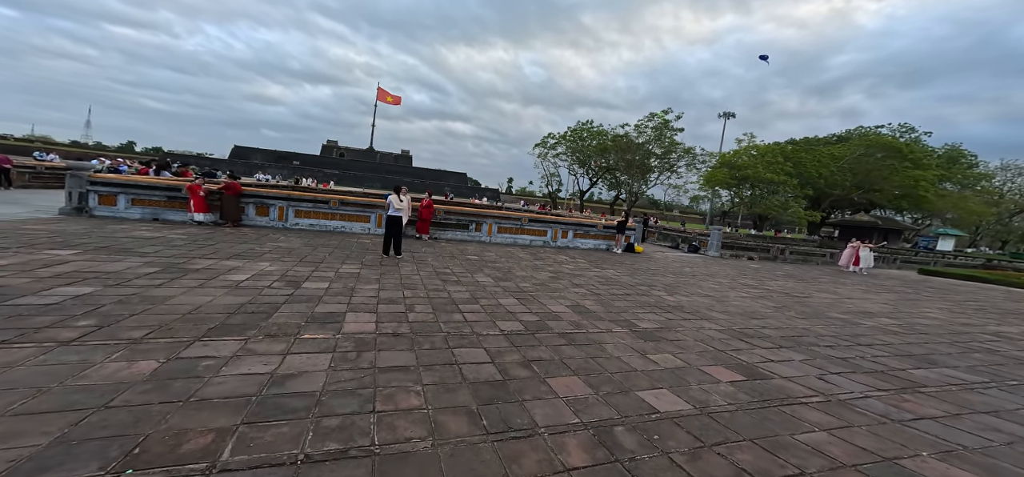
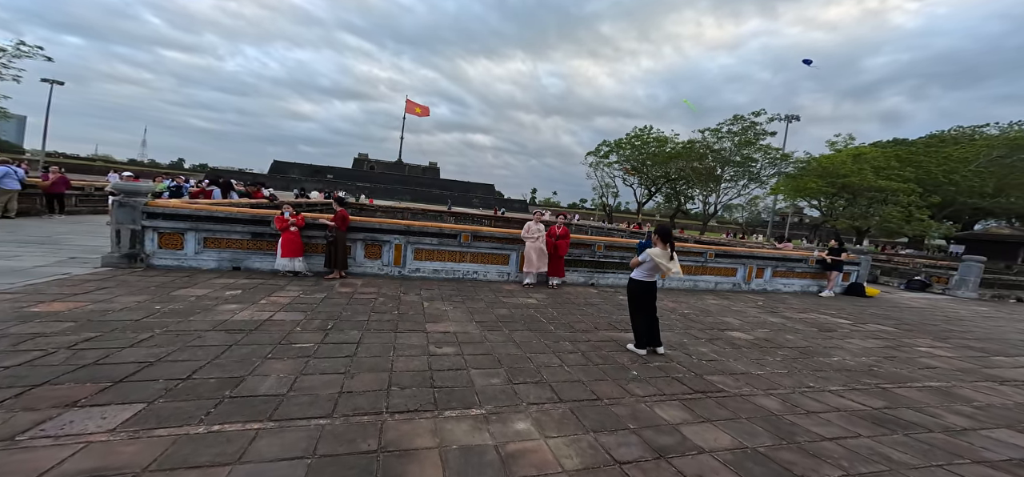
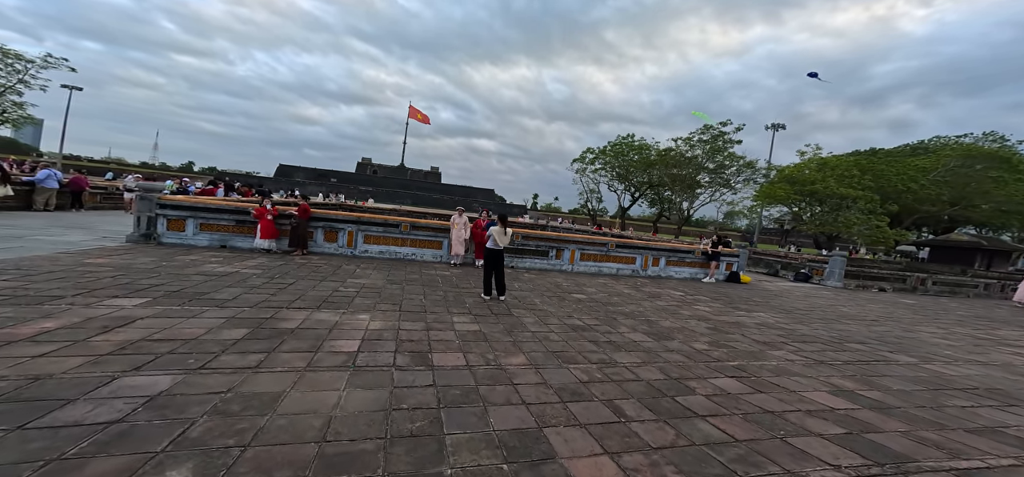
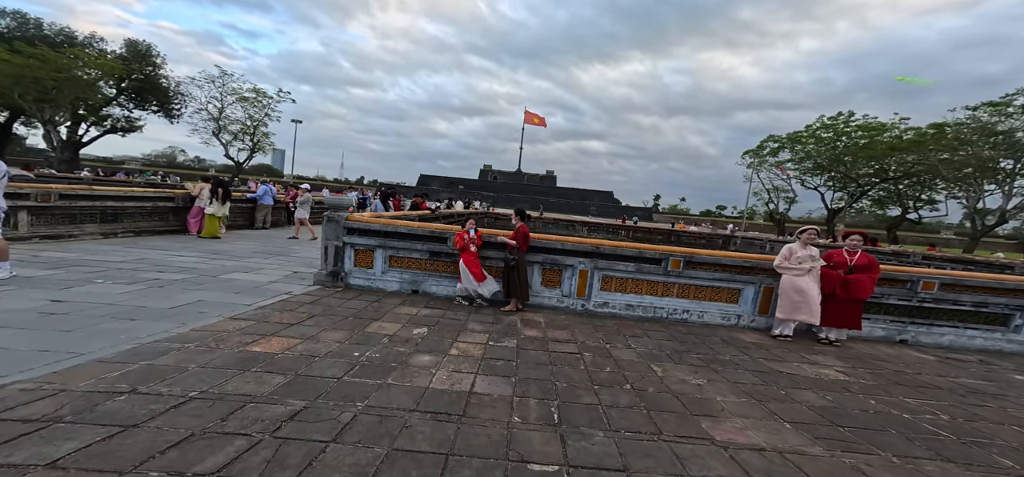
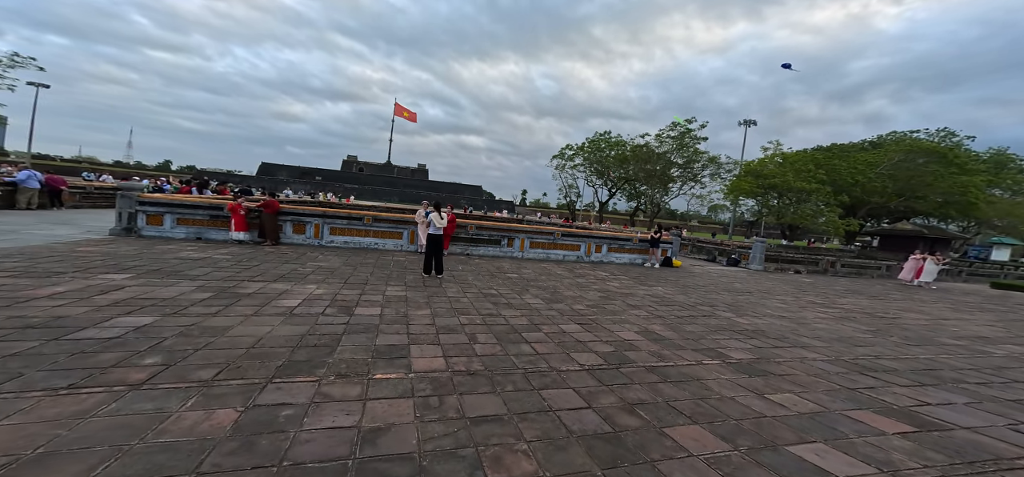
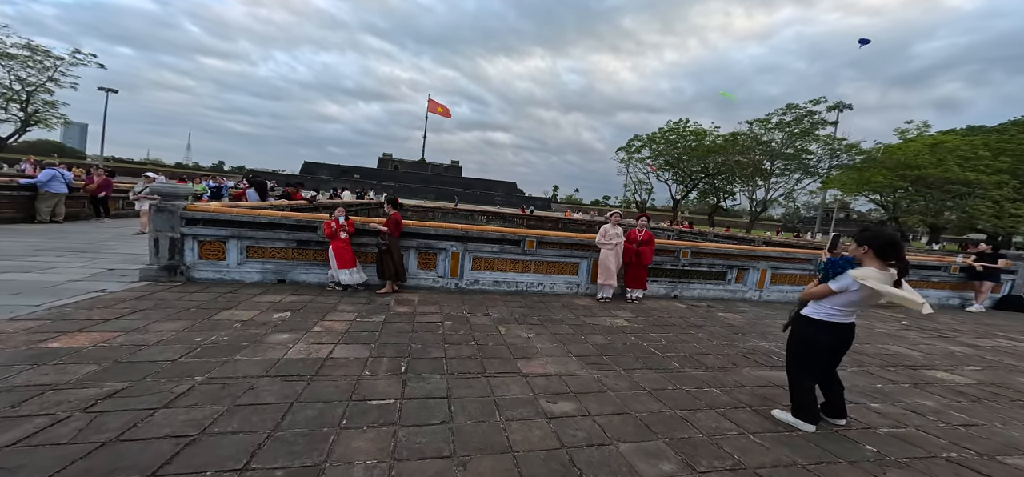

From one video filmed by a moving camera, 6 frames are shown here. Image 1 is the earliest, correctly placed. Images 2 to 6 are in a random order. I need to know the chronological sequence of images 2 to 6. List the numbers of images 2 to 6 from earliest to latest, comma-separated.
5, 3, 2, 6, 4
